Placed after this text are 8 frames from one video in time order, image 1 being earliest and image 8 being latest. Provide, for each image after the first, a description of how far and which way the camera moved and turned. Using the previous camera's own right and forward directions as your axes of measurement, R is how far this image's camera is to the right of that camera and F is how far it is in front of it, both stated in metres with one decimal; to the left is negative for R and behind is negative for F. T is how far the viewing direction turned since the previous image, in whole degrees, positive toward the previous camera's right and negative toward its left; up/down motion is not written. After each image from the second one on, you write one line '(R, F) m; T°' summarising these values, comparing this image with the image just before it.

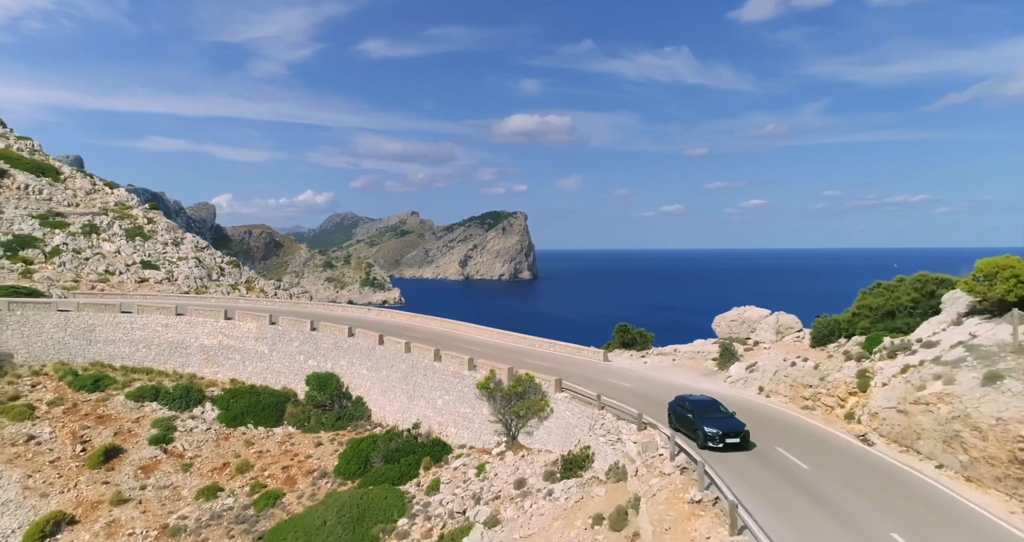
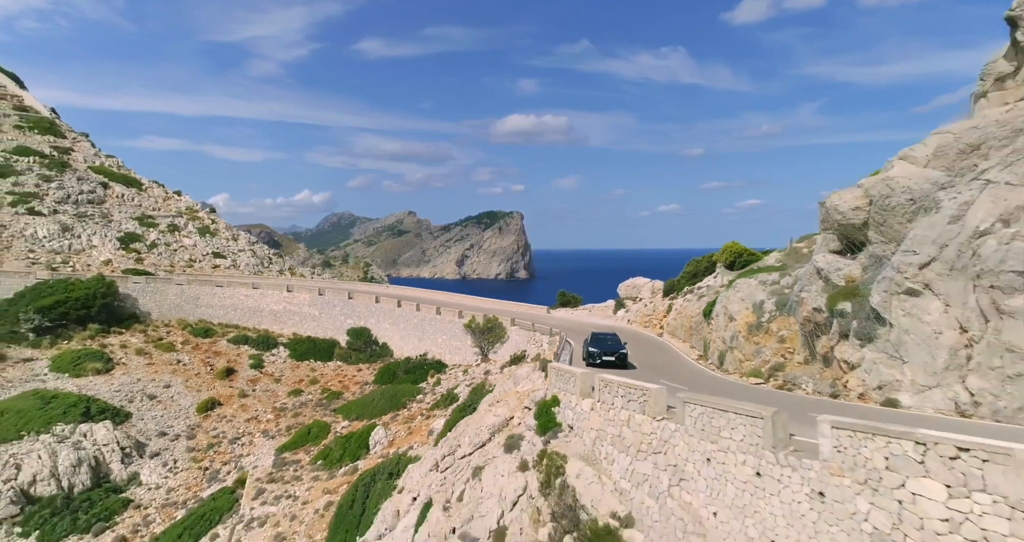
(+1.3, -13.3) m; 0°
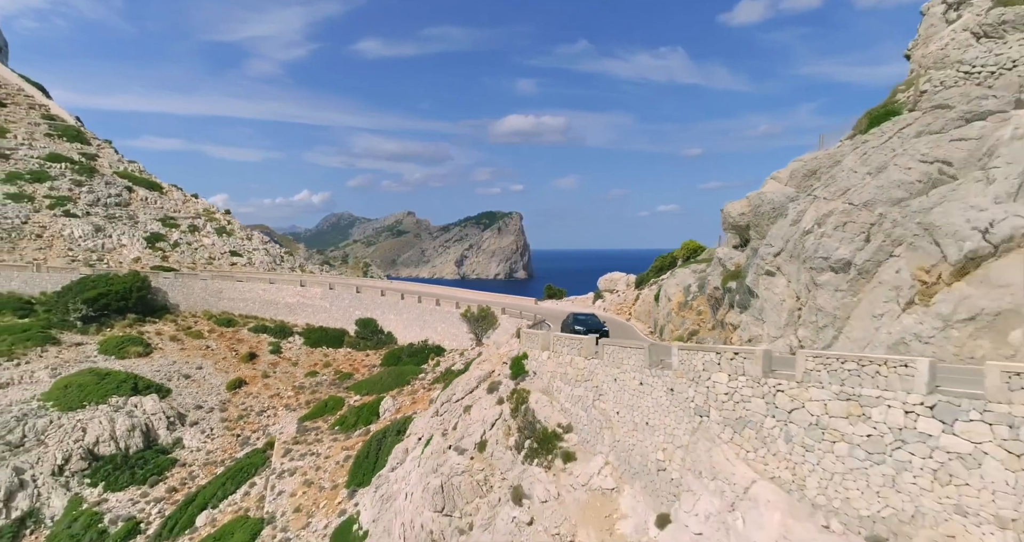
(+0.5, -4.6) m; 0°
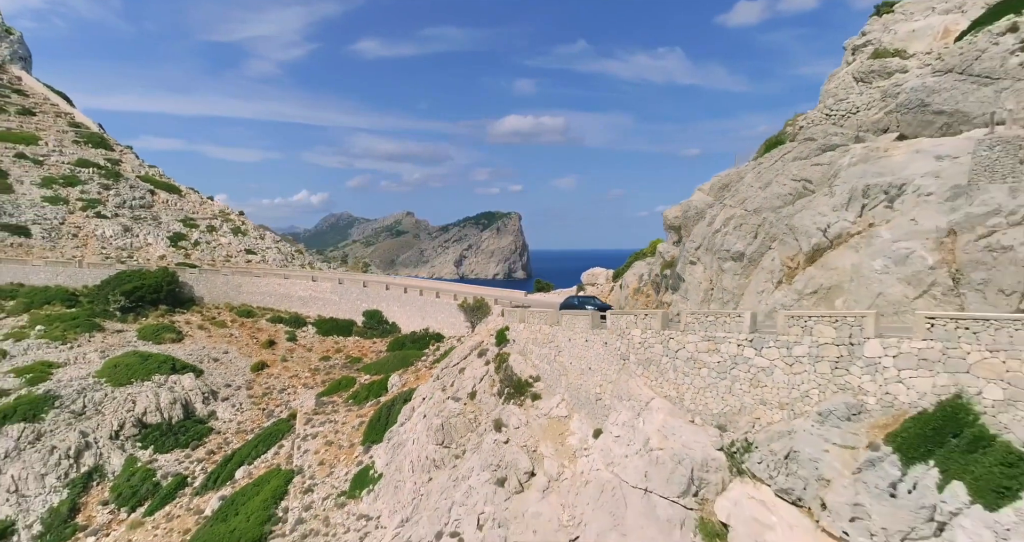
(+0.5, -4.8) m; 0°
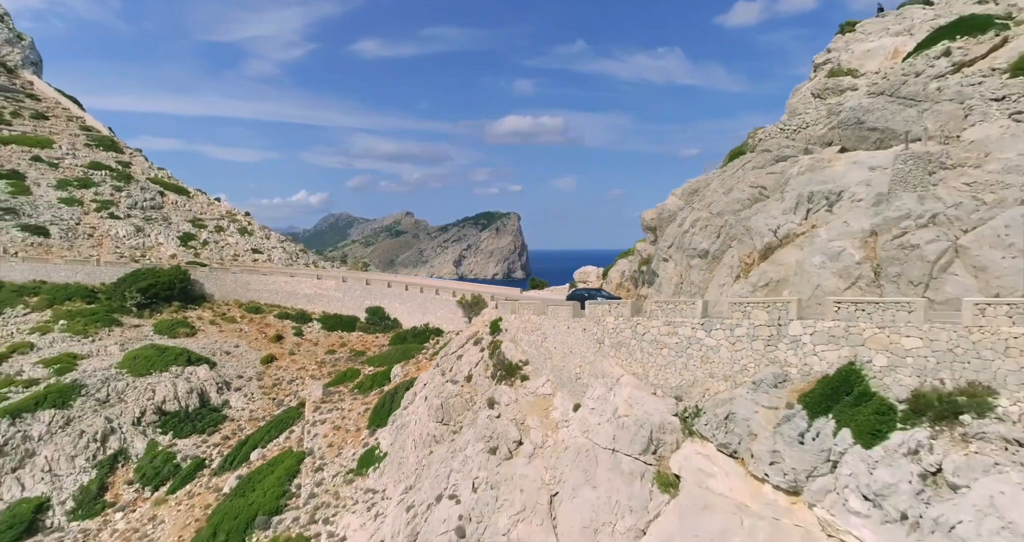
(+0.3, -2.4) m; 0°
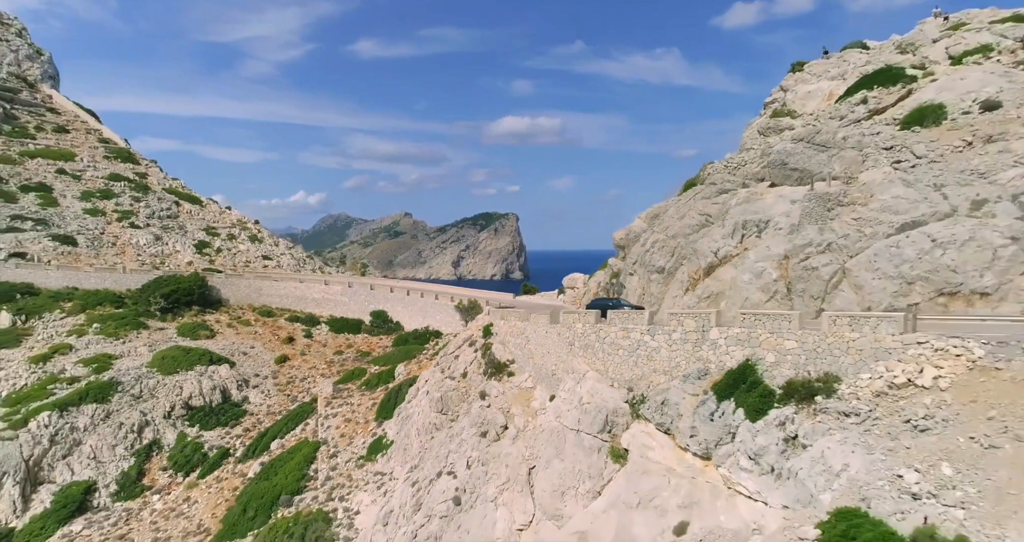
(+0.4, -4.0) m; 0°
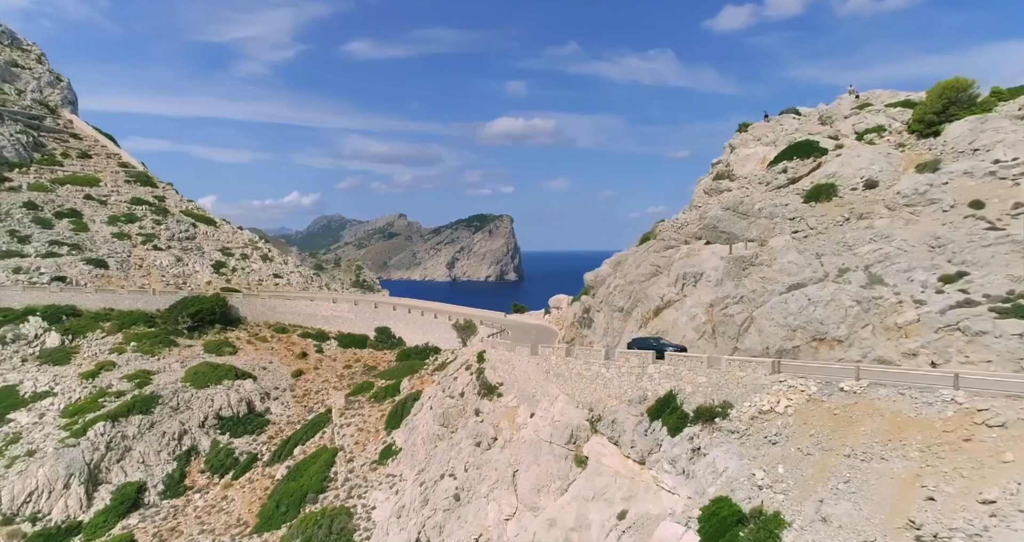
(+0.3, -5.9) m; +1°
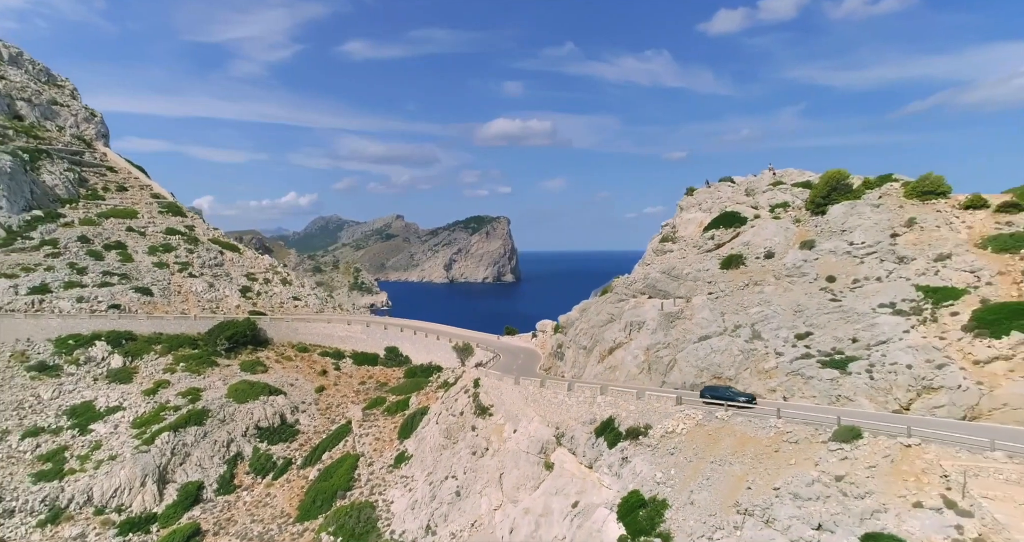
(+0.6, -9.1) m; 0°
